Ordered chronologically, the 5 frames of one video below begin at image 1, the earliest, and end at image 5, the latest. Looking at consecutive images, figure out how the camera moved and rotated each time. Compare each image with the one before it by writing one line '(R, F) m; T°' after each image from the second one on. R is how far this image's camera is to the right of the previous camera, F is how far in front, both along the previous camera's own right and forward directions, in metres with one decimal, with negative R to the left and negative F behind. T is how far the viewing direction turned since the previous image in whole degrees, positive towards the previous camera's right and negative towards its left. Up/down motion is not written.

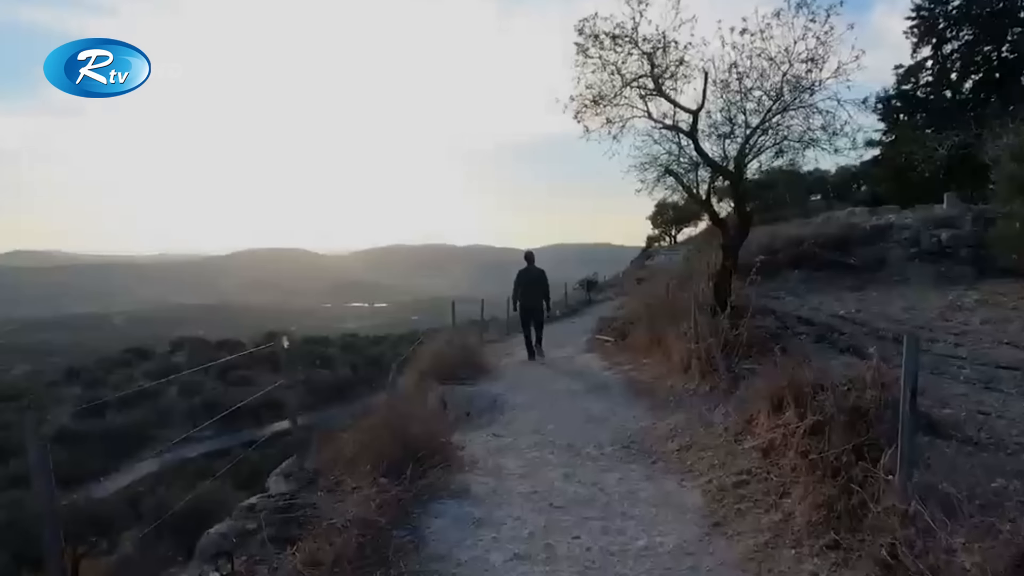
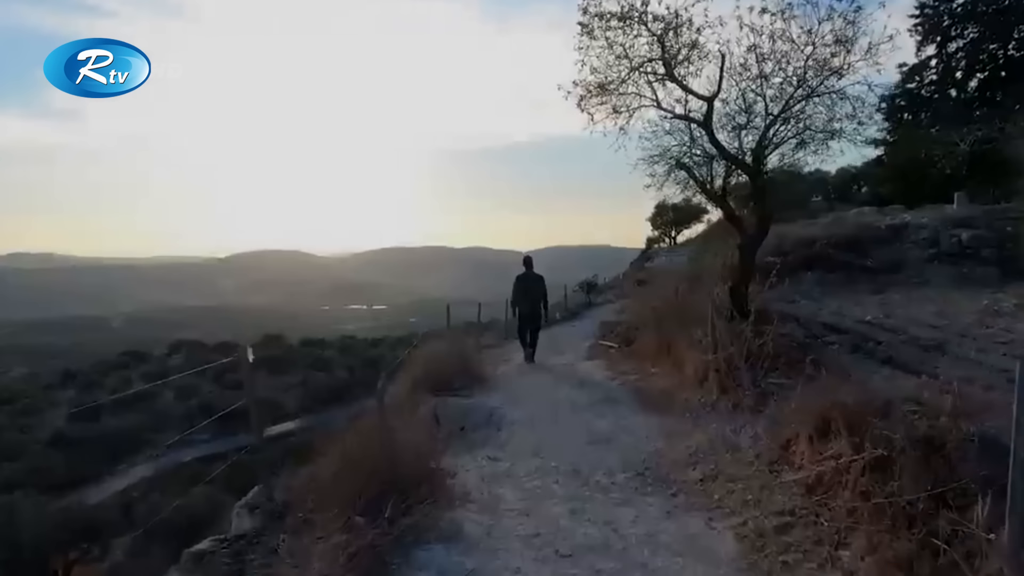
(0.0, +0.9) m; 0°
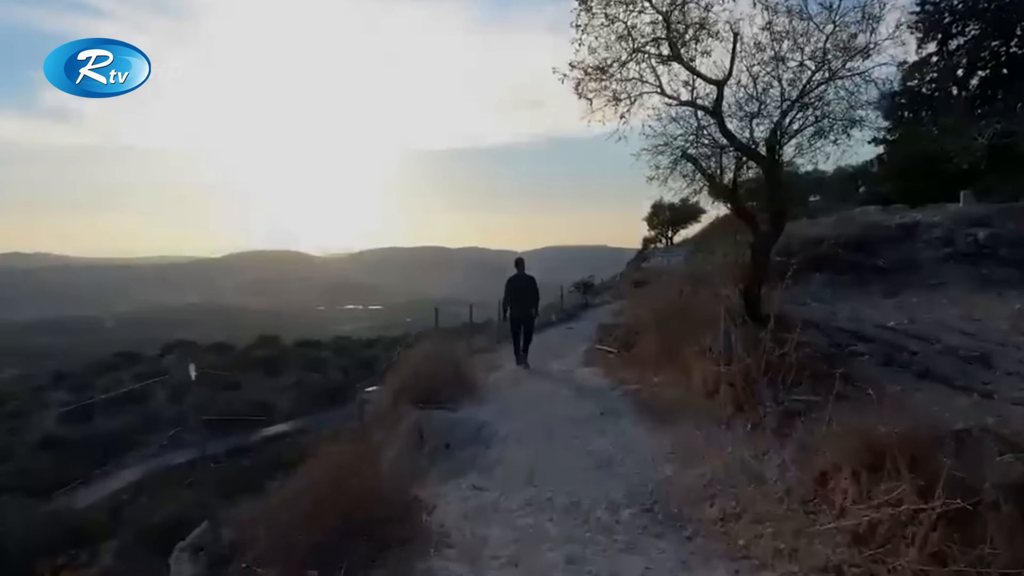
(+0.1, +0.9) m; 0°
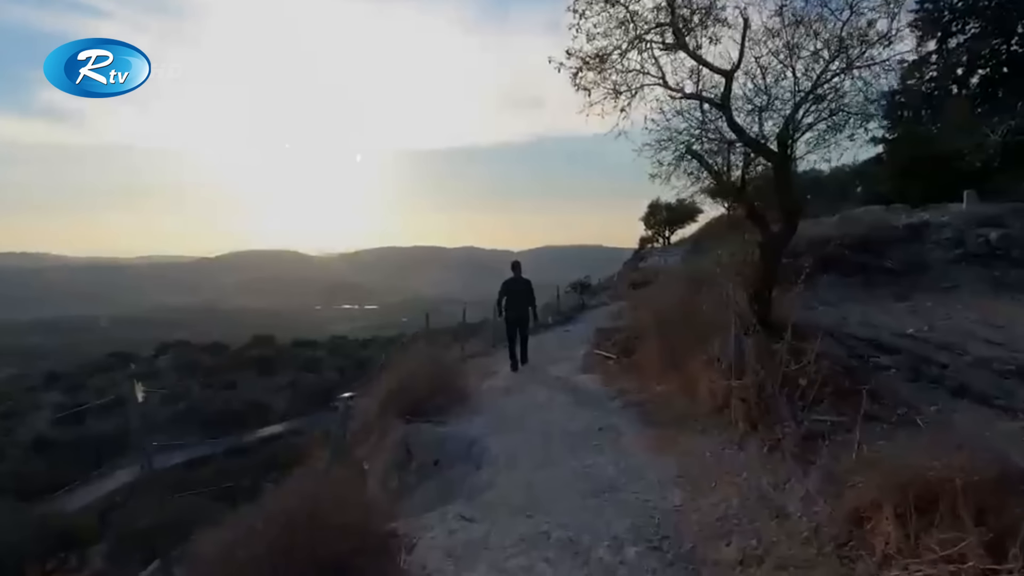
(0.0, +0.6) m; 0°
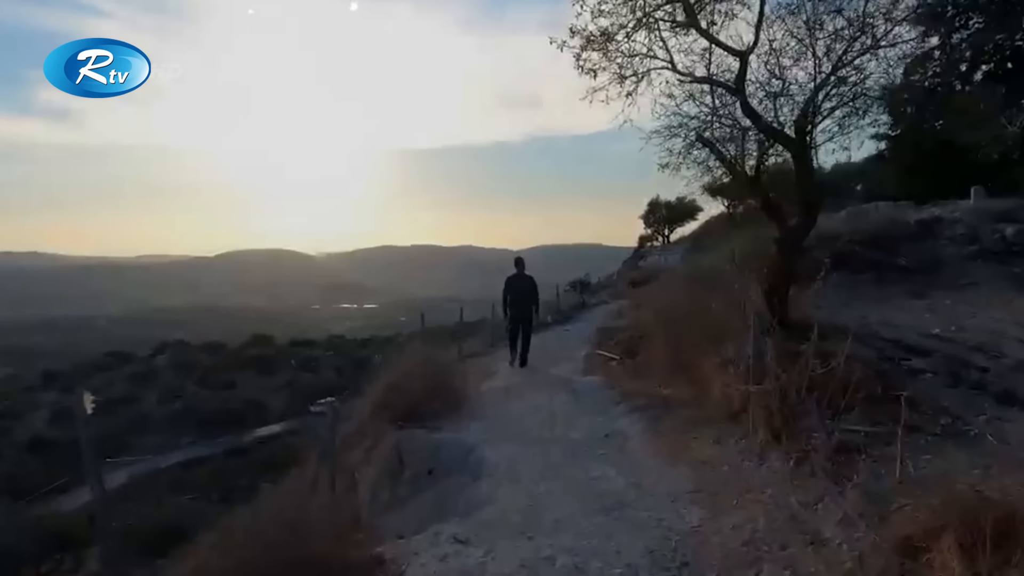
(0.0, +0.6) m; 0°
